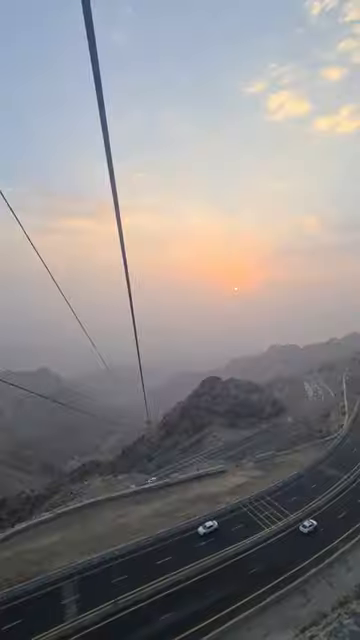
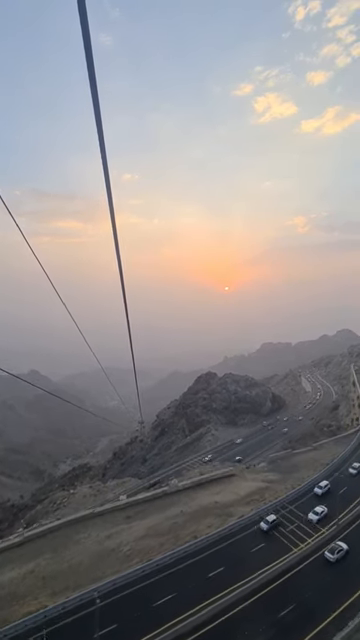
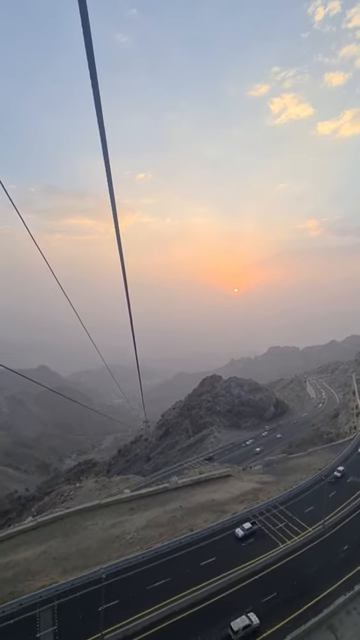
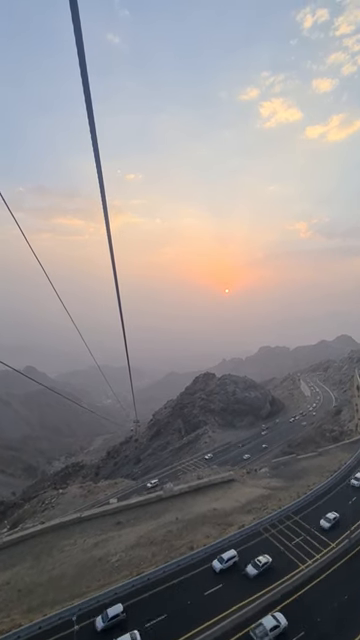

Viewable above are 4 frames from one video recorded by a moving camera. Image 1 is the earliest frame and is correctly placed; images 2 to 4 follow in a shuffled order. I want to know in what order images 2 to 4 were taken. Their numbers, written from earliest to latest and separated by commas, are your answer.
3, 2, 4
